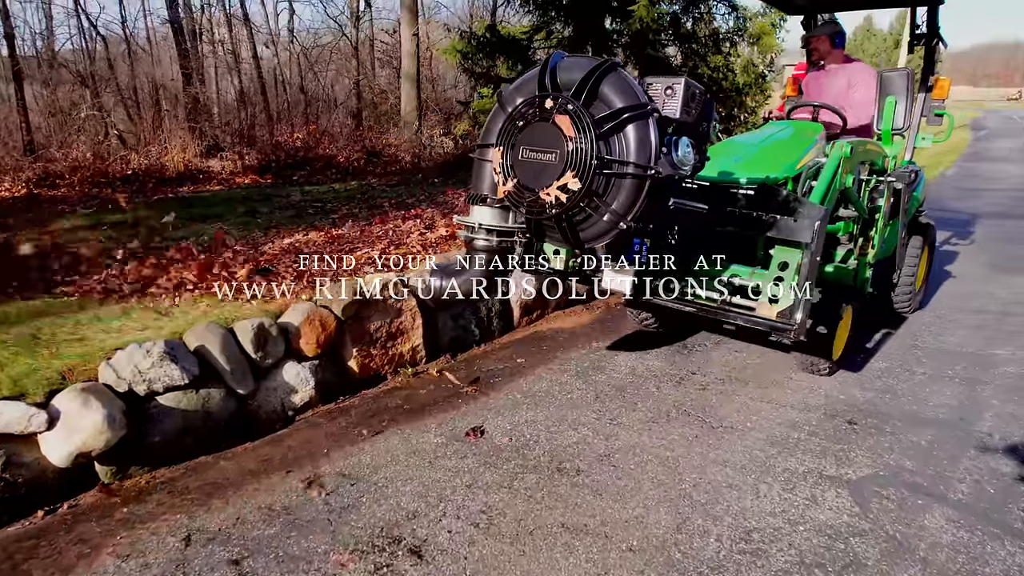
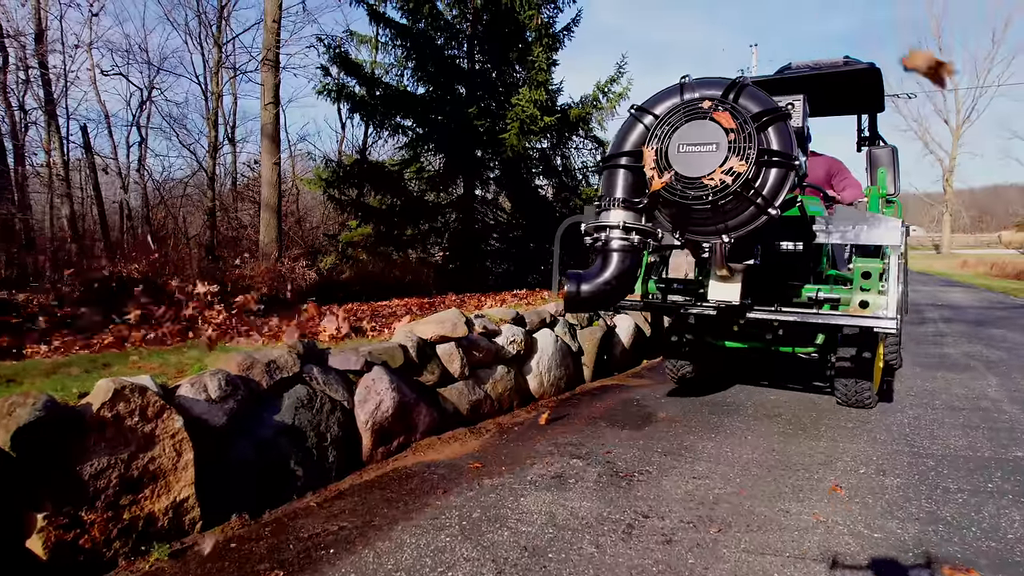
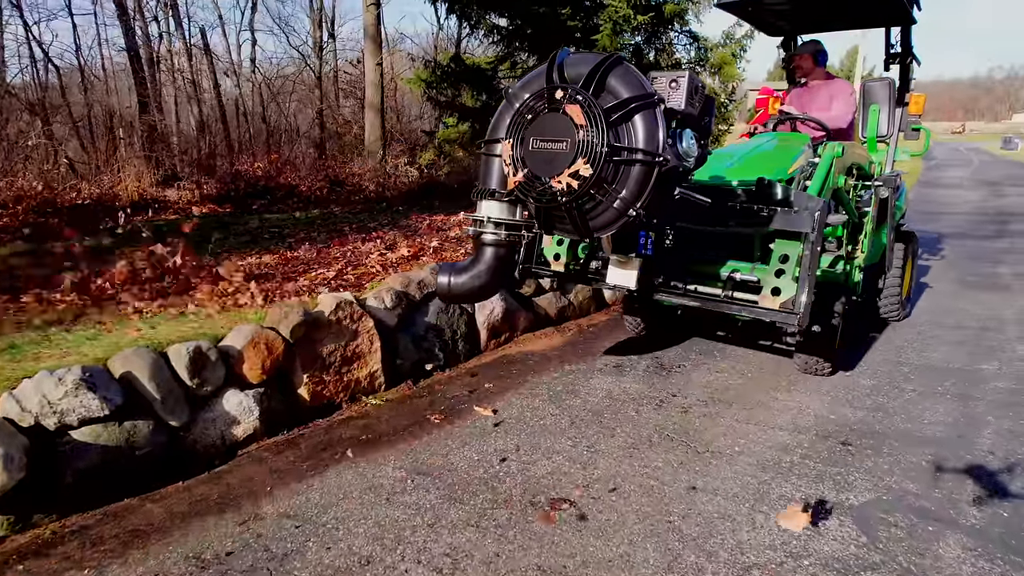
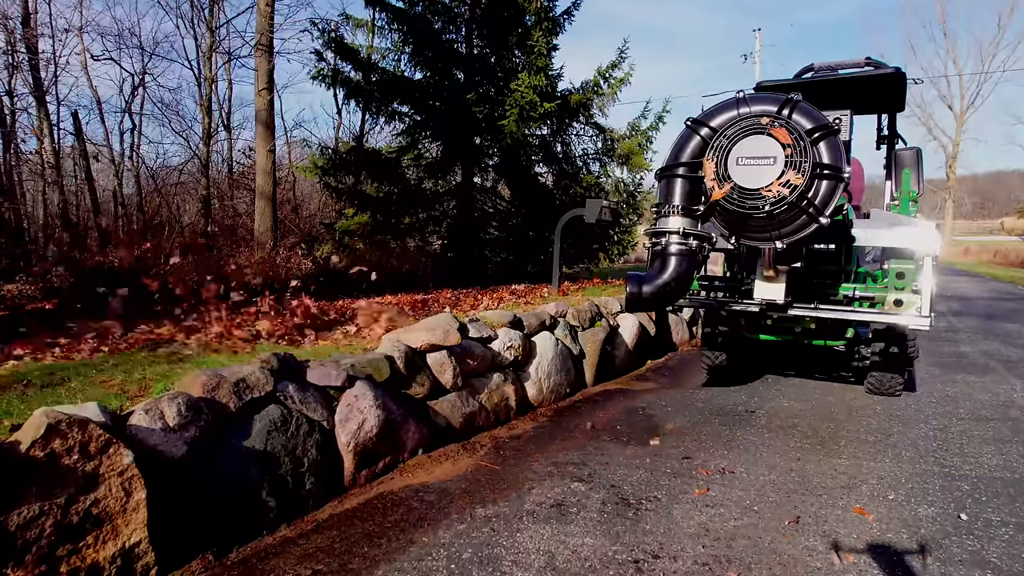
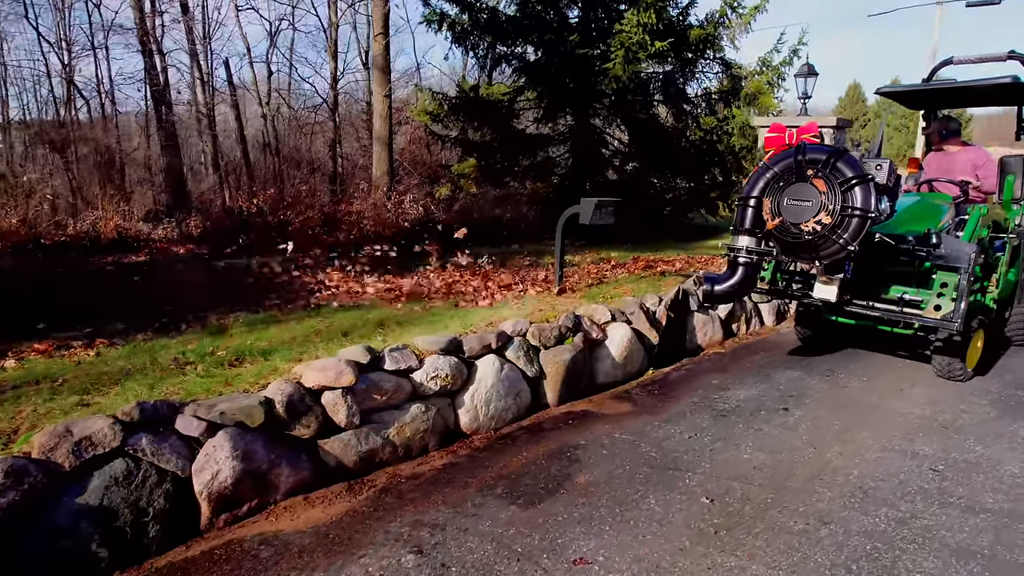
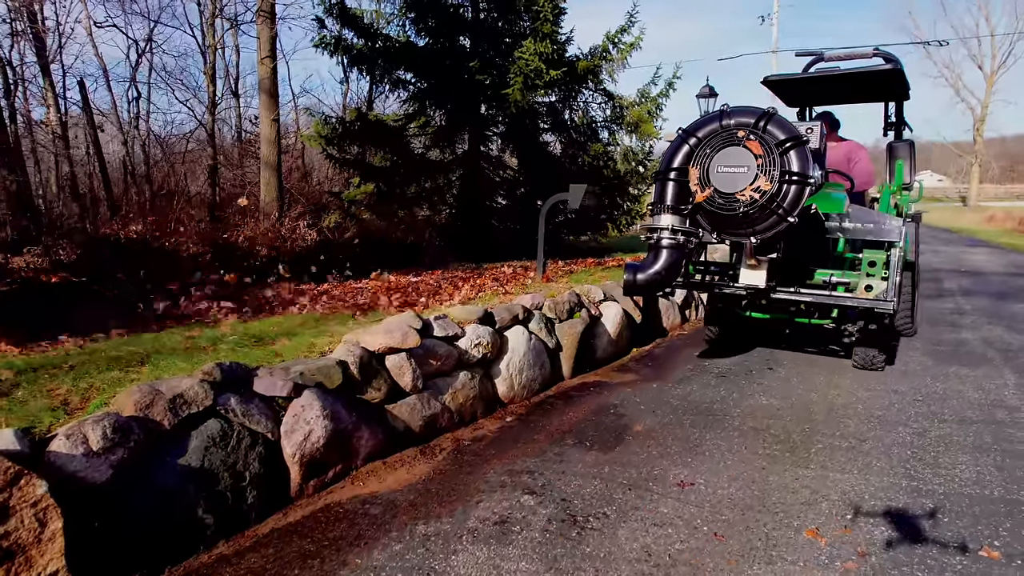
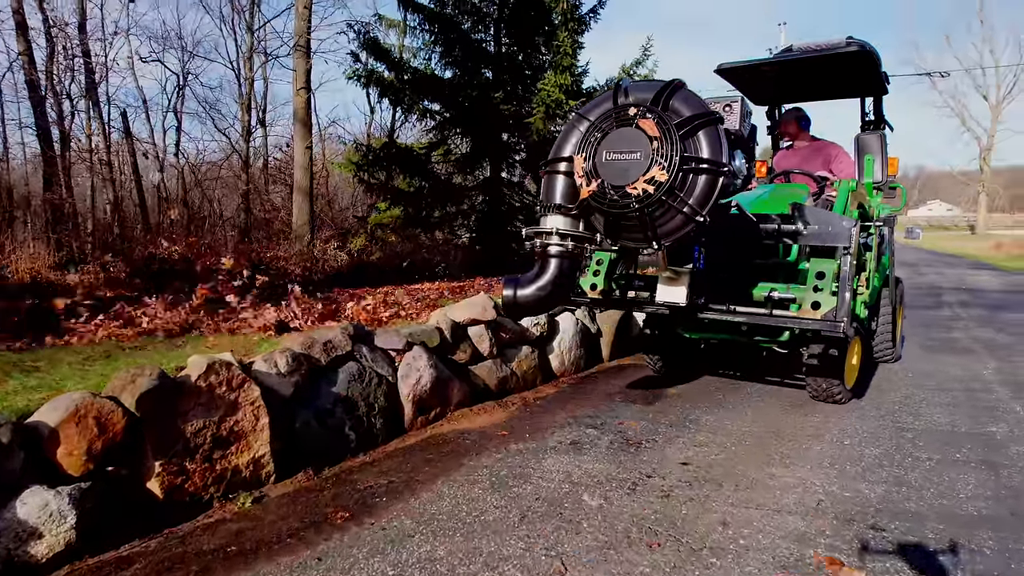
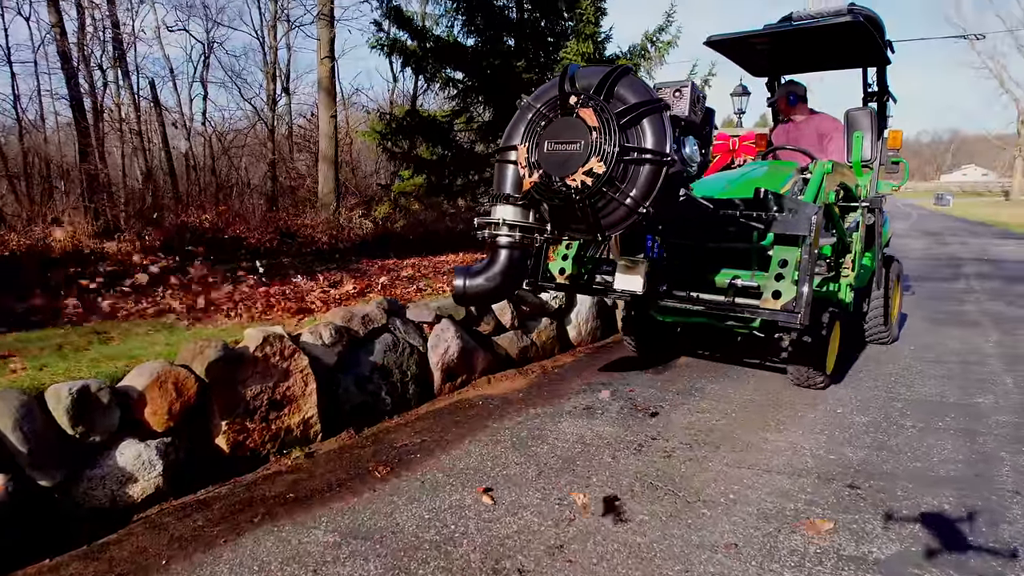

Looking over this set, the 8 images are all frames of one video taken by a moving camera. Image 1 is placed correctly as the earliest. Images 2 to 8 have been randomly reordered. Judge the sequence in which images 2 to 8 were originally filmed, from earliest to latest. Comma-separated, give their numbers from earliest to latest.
3, 8, 7, 2, 4, 6, 5
